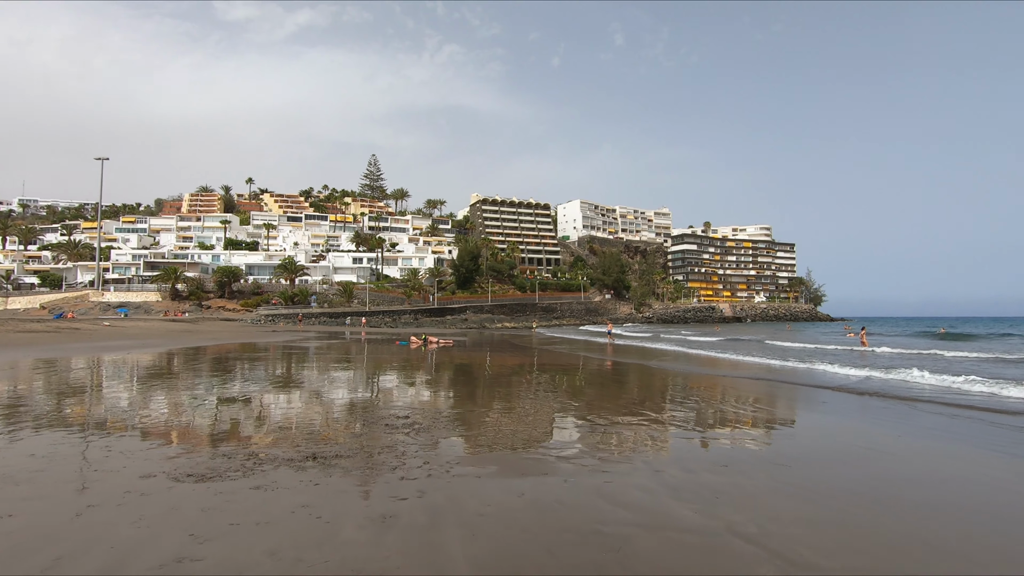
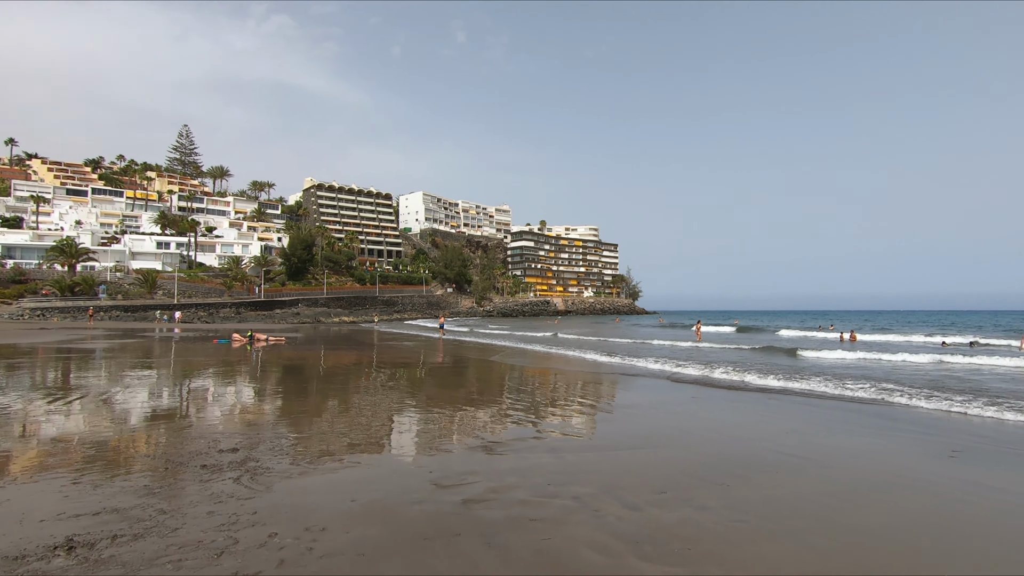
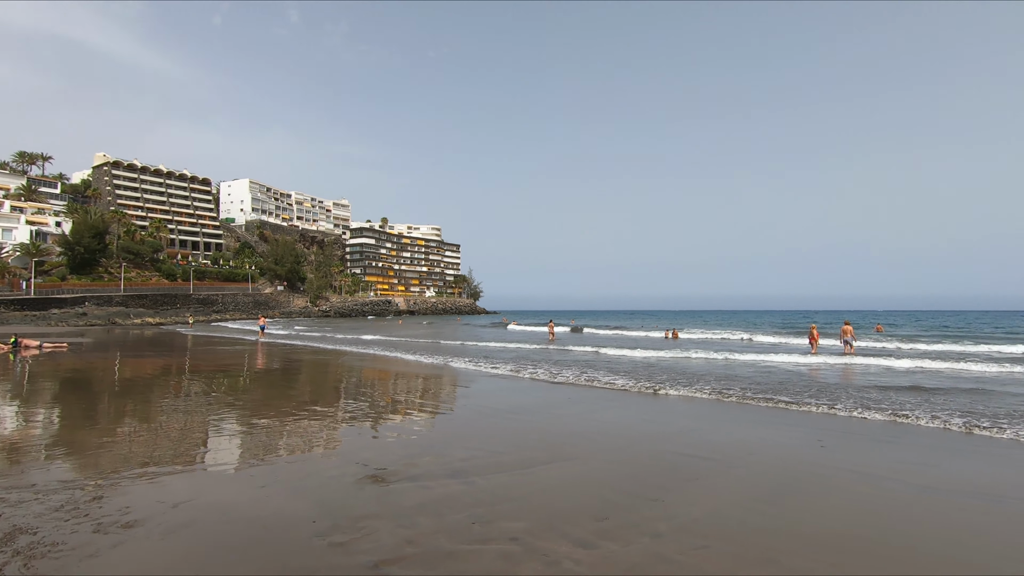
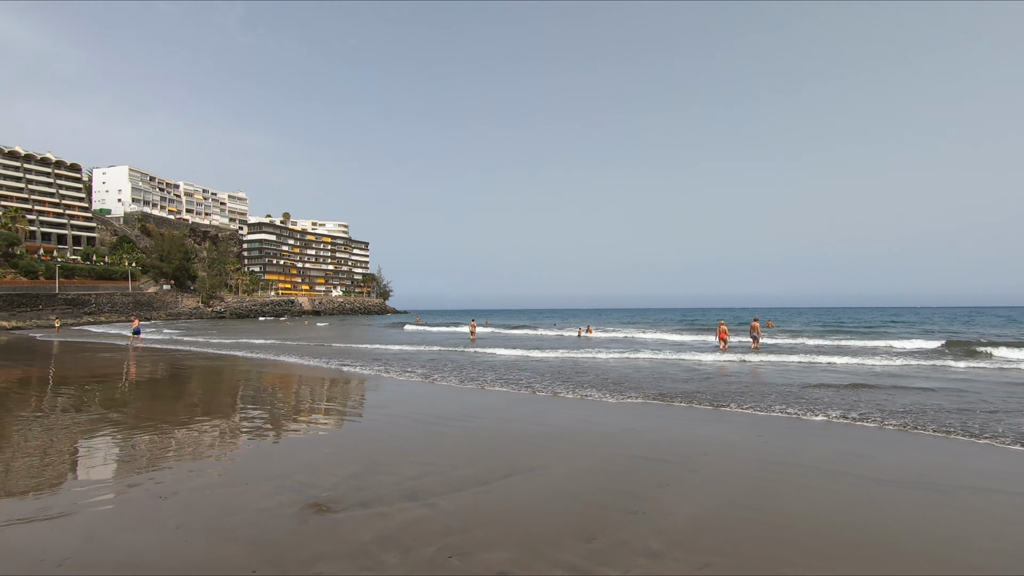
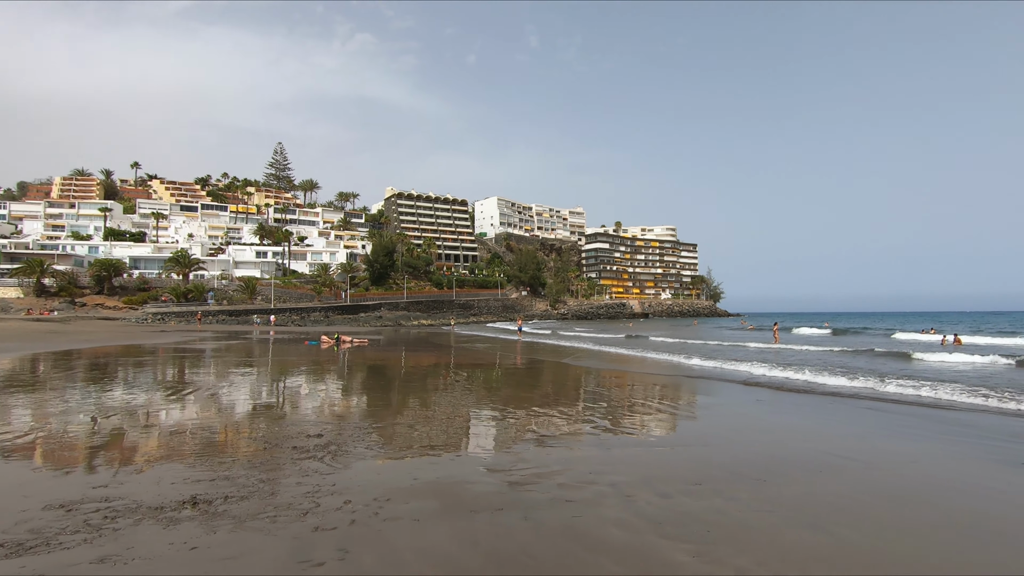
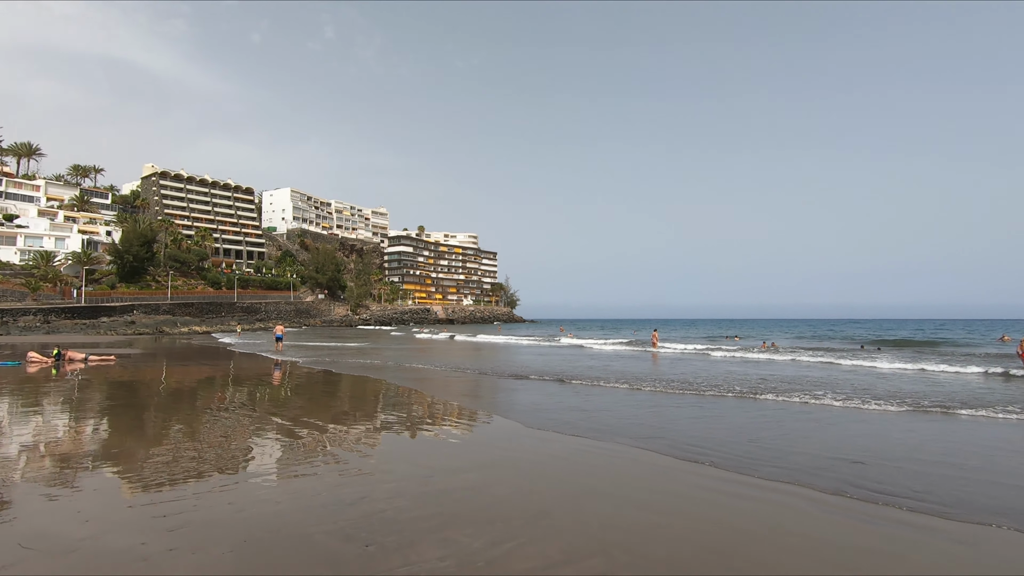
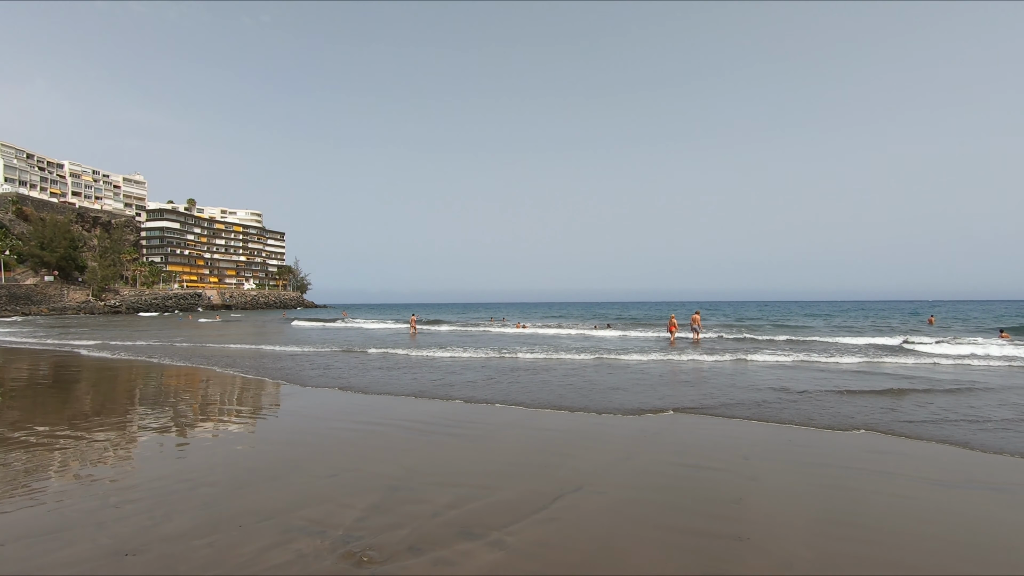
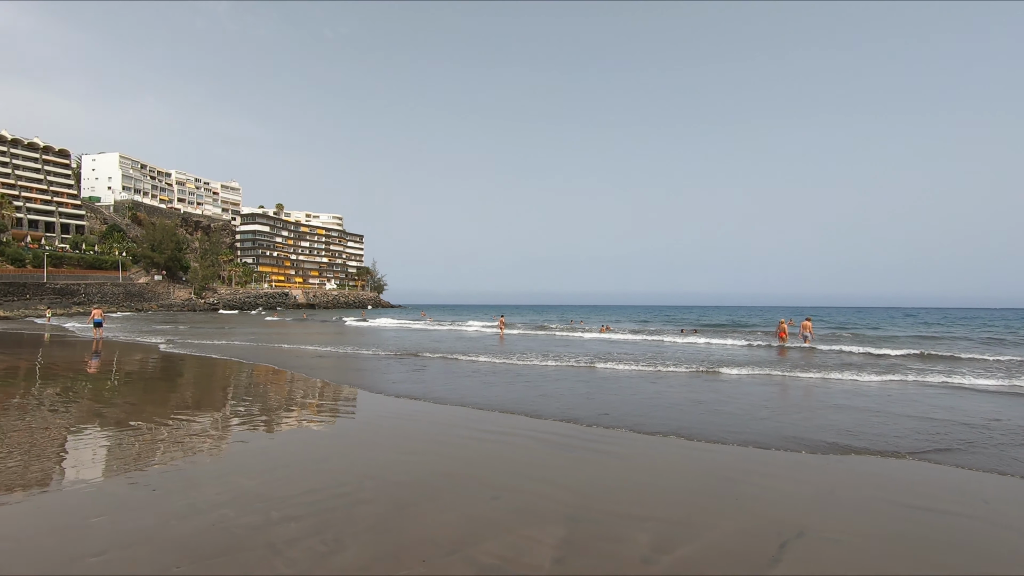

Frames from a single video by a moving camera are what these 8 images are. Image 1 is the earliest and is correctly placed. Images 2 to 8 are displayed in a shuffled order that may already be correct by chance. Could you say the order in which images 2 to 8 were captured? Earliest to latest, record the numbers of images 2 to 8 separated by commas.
5, 2, 3, 4, 7, 8, 6
